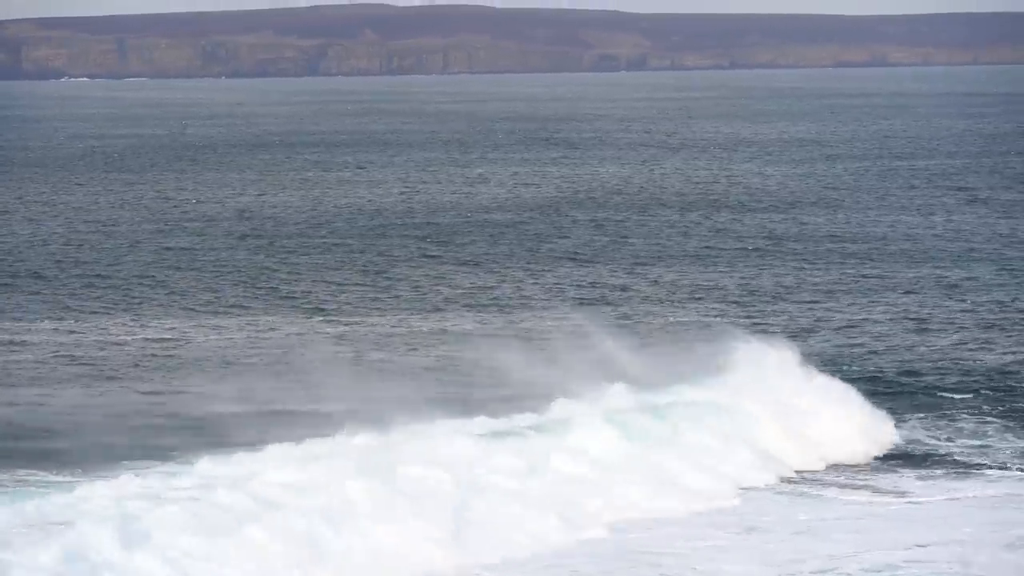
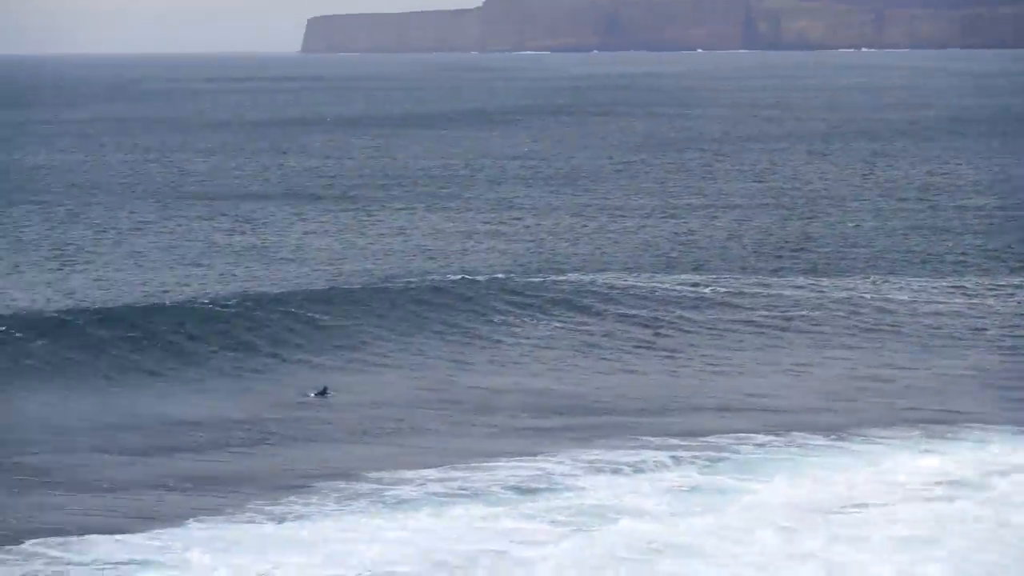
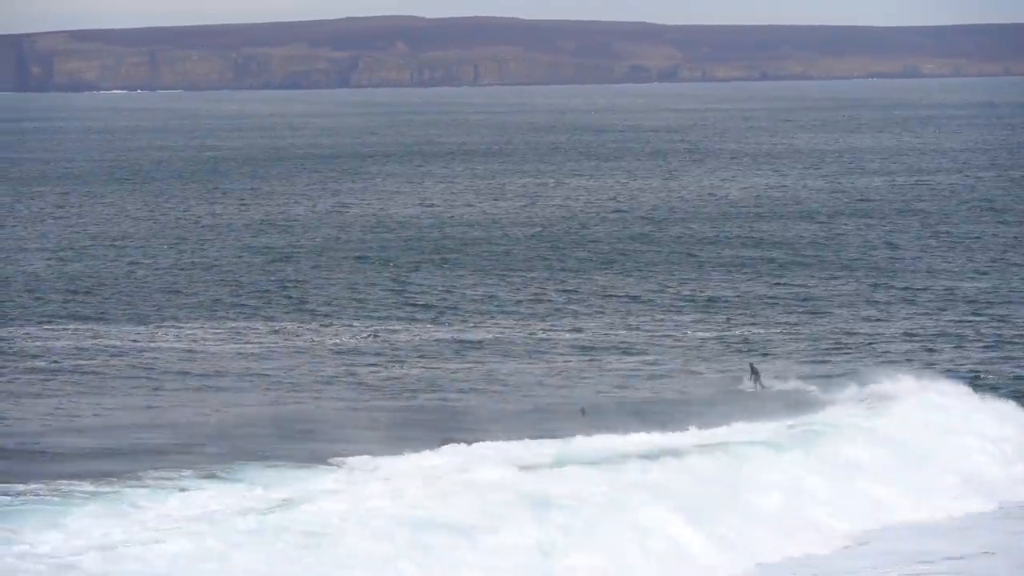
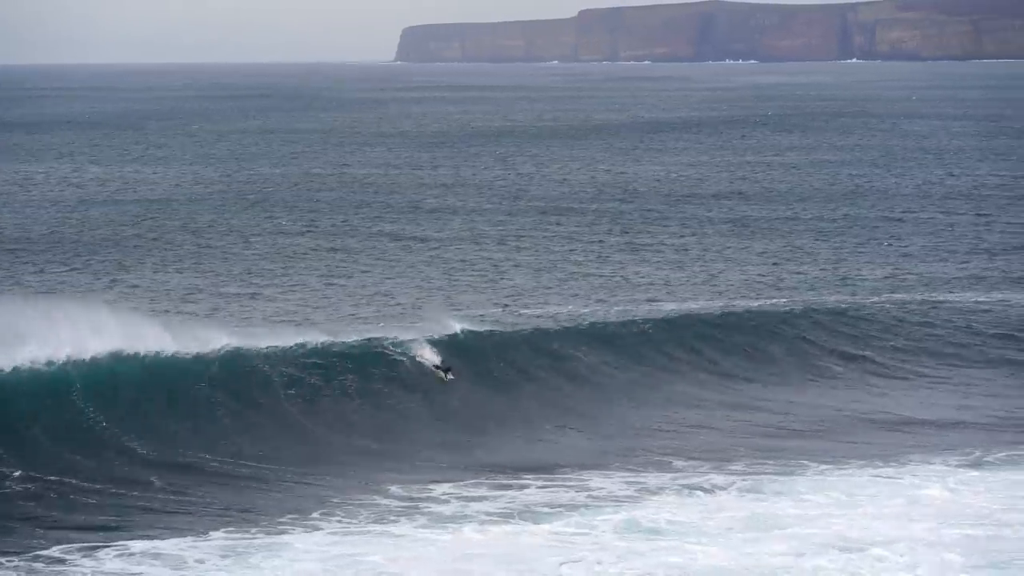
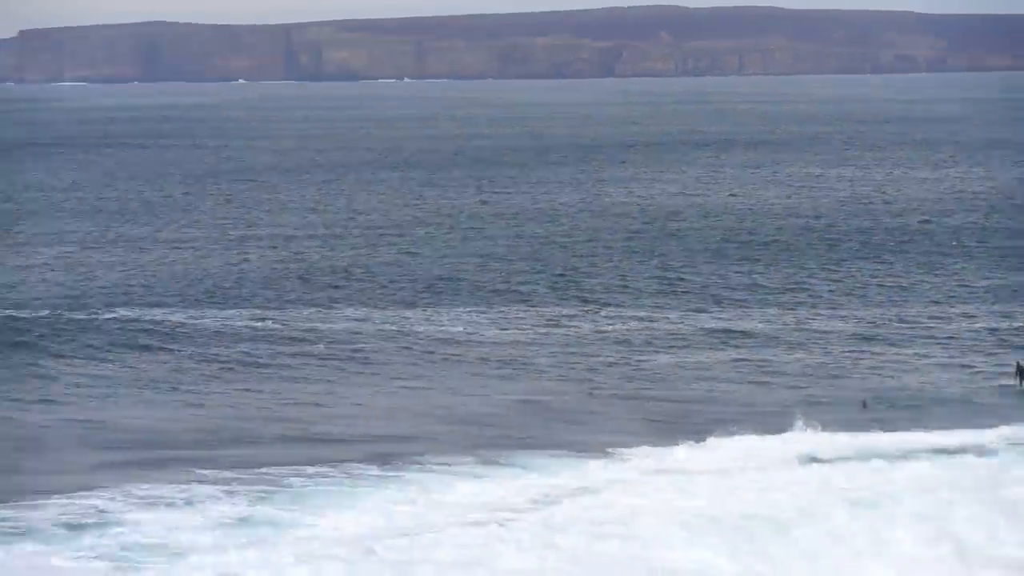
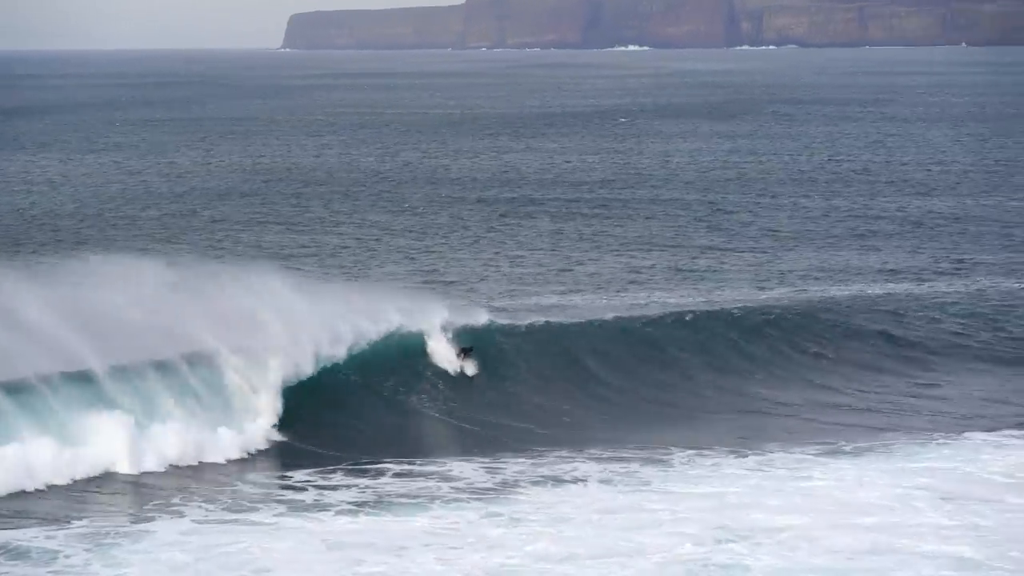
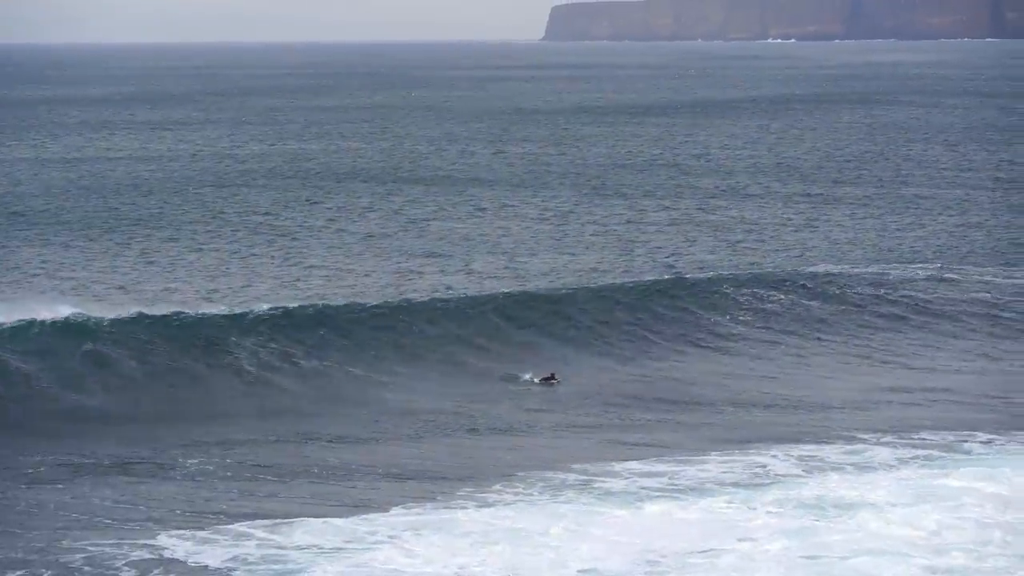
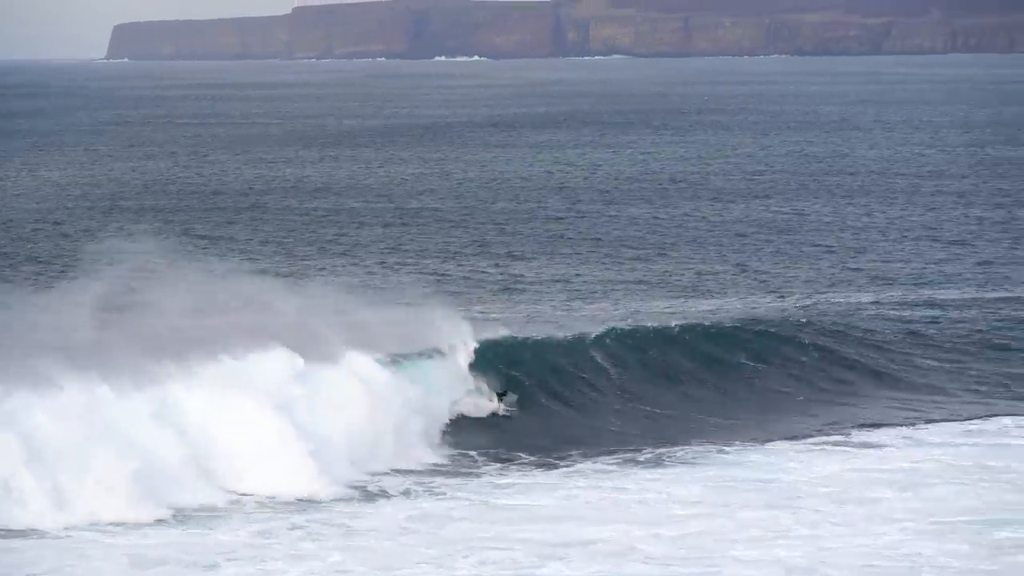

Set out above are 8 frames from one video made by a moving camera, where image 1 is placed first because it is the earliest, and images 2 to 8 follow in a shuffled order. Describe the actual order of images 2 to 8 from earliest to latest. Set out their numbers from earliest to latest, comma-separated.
3, 5, 2, 7, 4, 6, 8
